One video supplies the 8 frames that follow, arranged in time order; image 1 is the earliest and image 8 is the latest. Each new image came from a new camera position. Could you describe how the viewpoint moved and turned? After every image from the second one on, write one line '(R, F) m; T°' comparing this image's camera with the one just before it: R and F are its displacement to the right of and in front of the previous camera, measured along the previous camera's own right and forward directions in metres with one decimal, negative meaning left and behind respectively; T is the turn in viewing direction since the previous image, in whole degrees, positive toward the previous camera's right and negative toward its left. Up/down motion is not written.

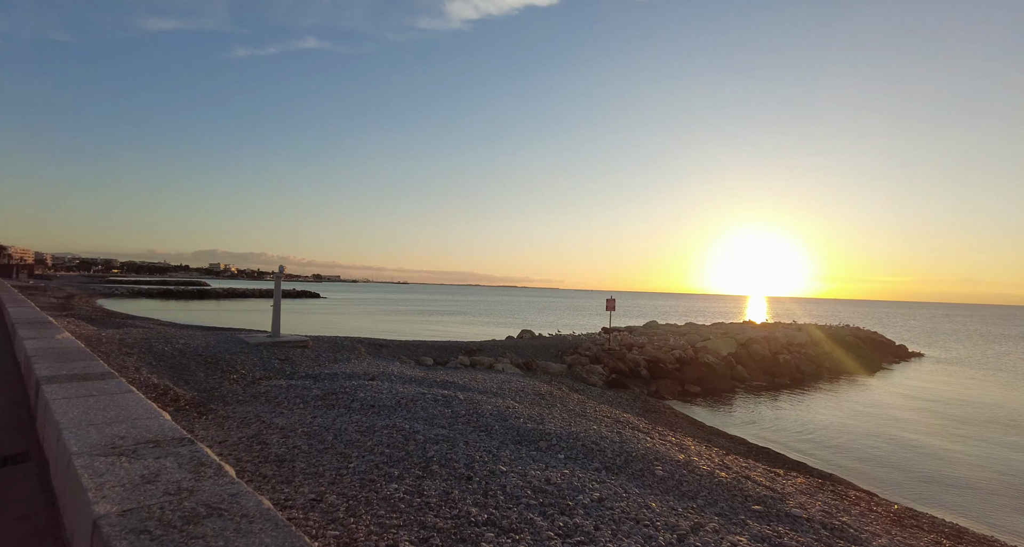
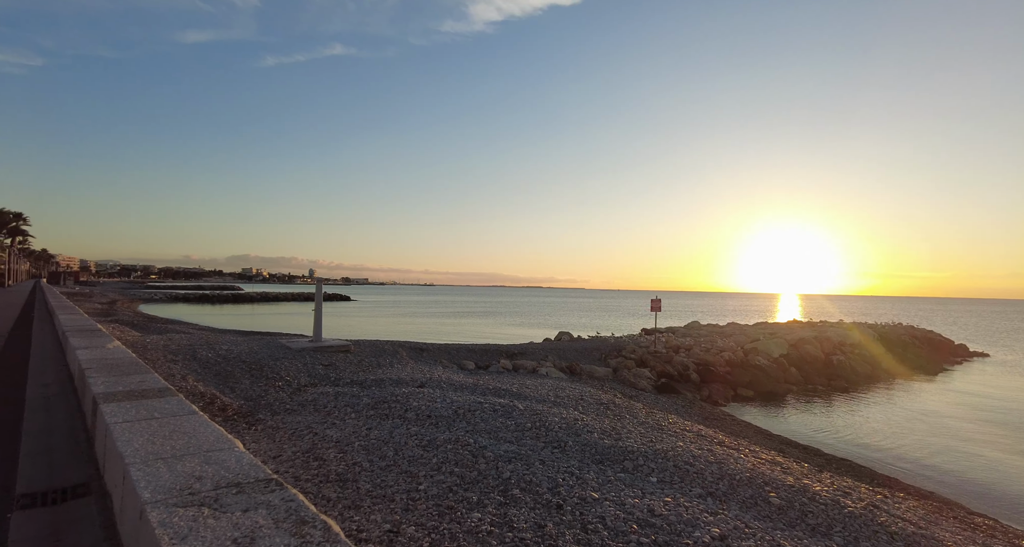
(-0.6, +0.6) m; -3°
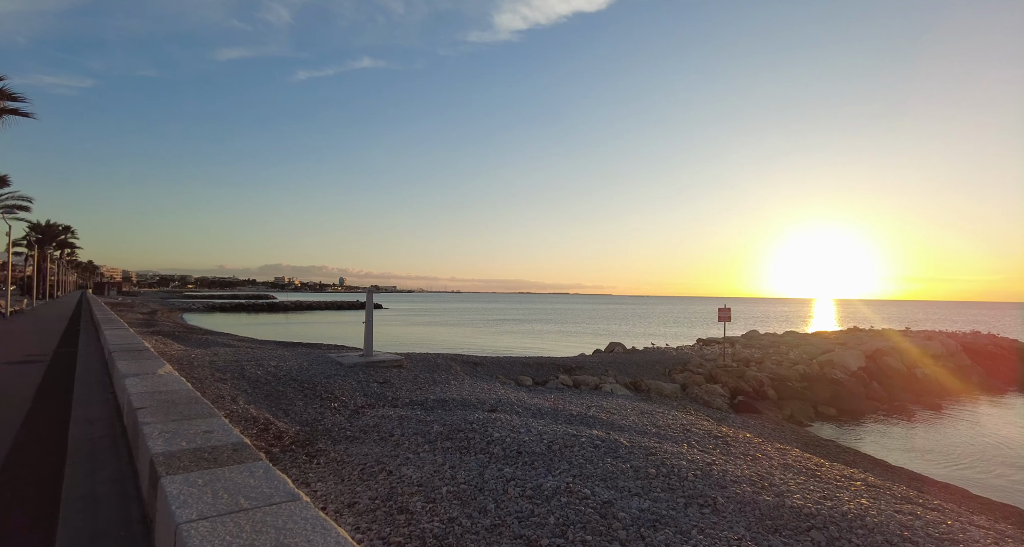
(-1.1, +1.2) m; -3°
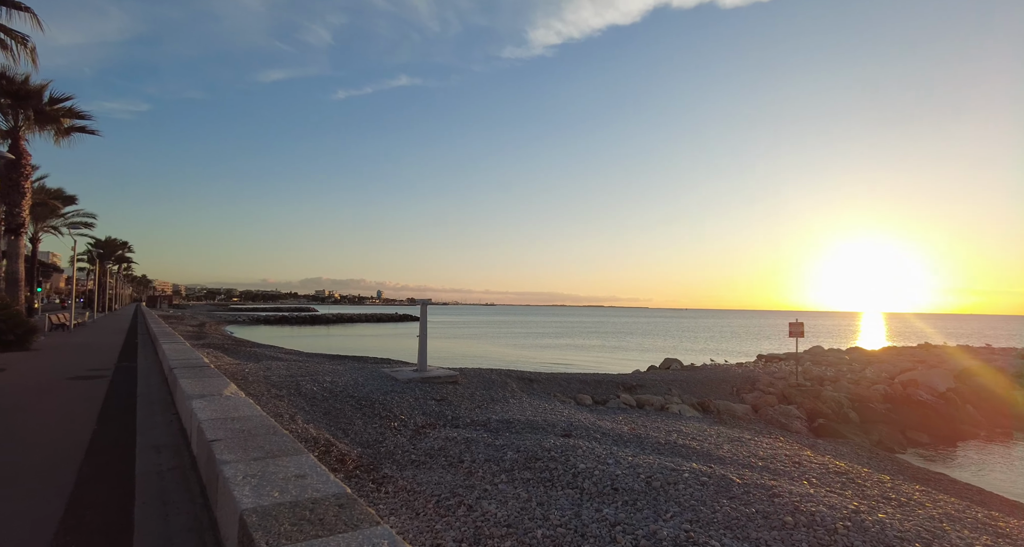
(-0.7, +0.7) m; -4°
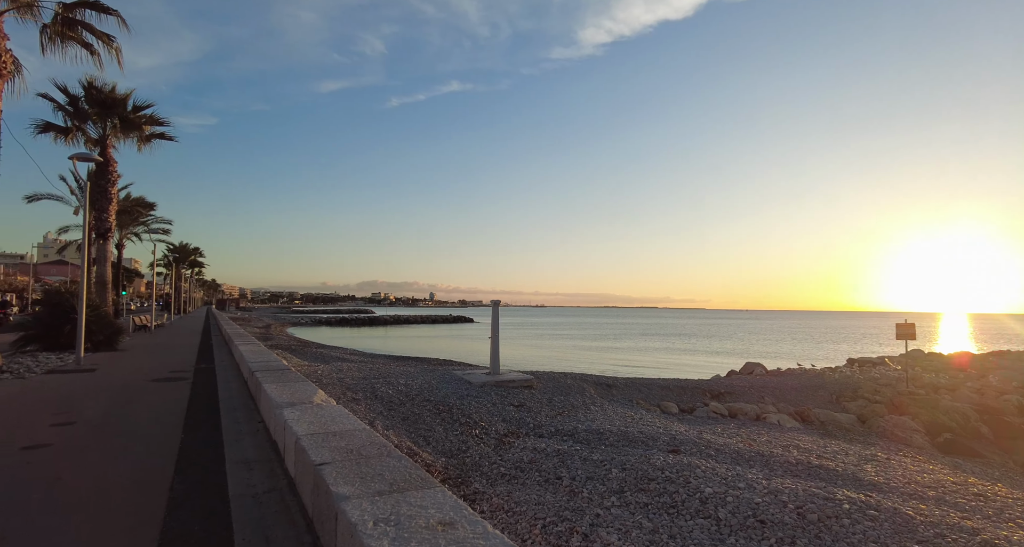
(-0.7, +0.8) m; -6°
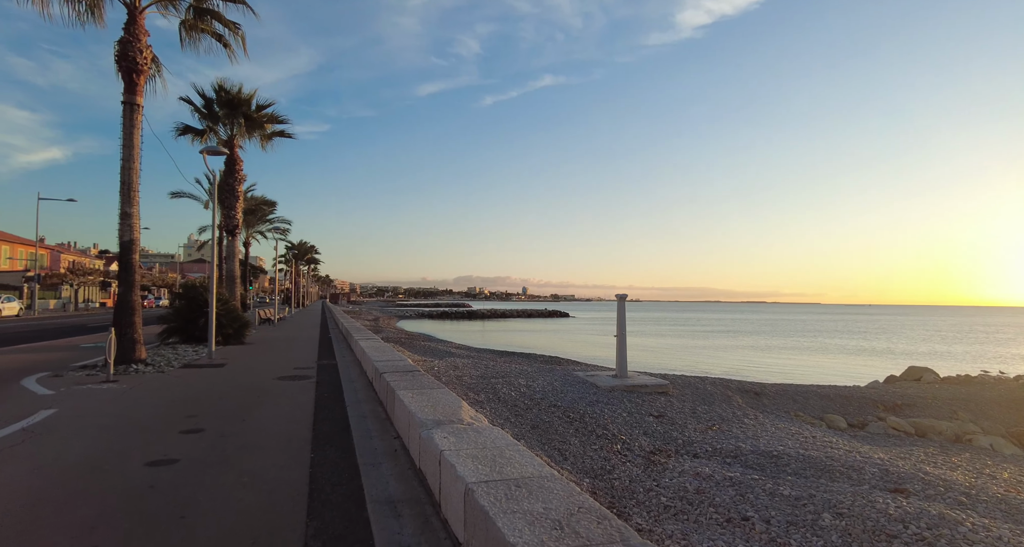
(-0.9, +1.2) m; -10°
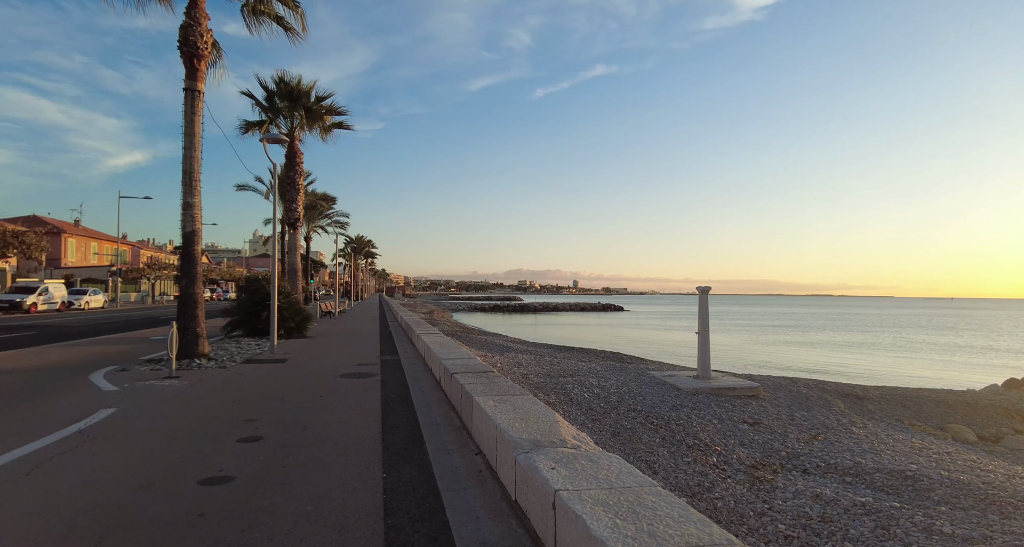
(-0.4, +0.8) m; -6°
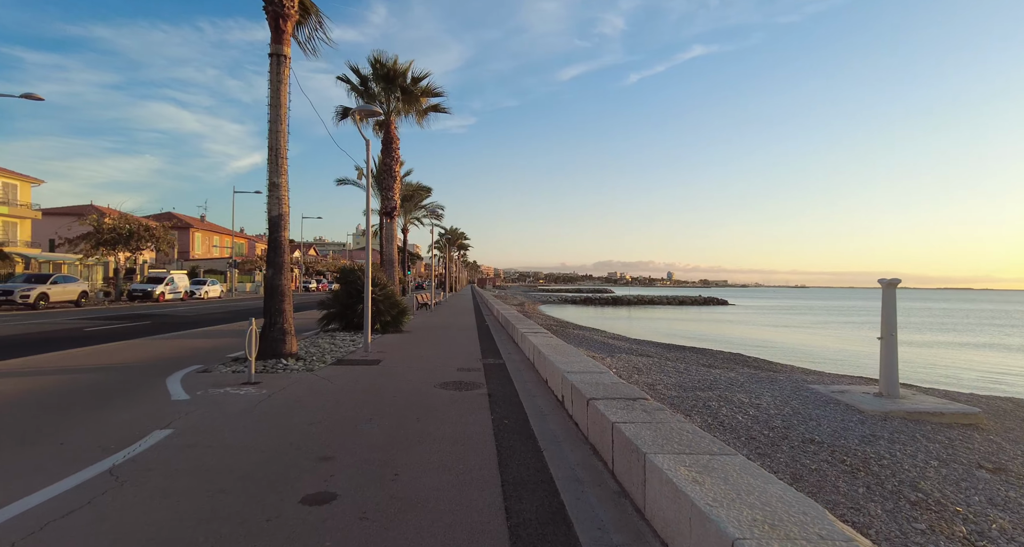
(-0.6, +1.7) m; -10°
